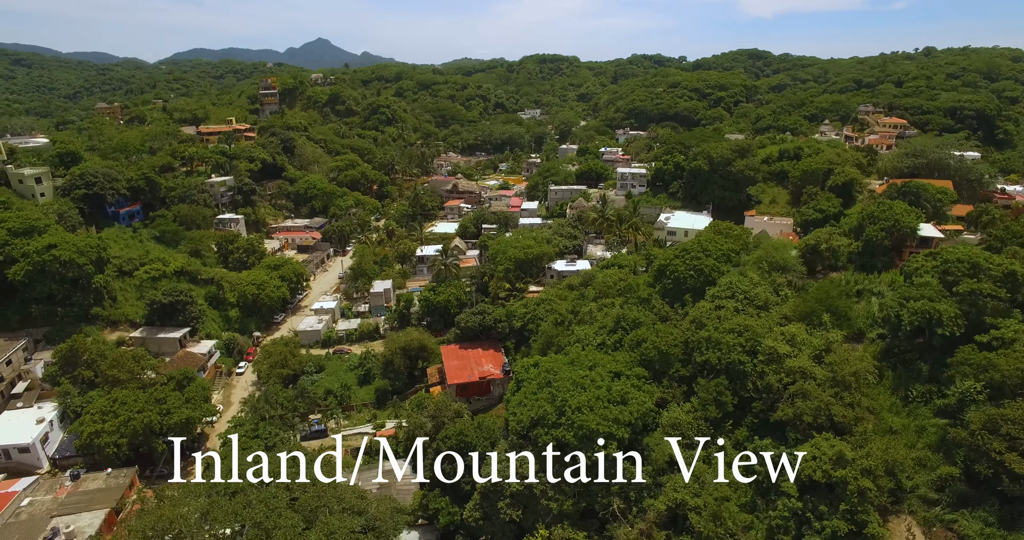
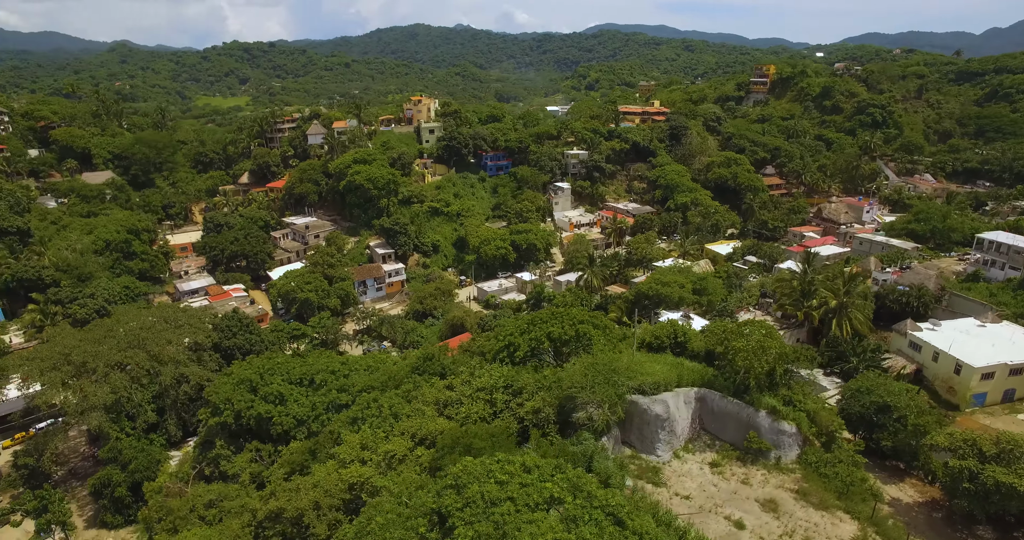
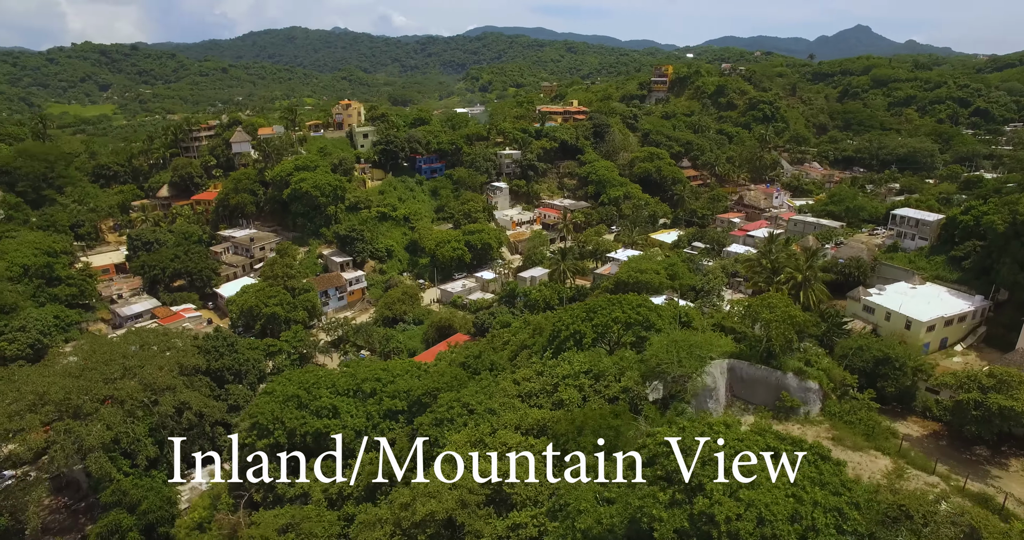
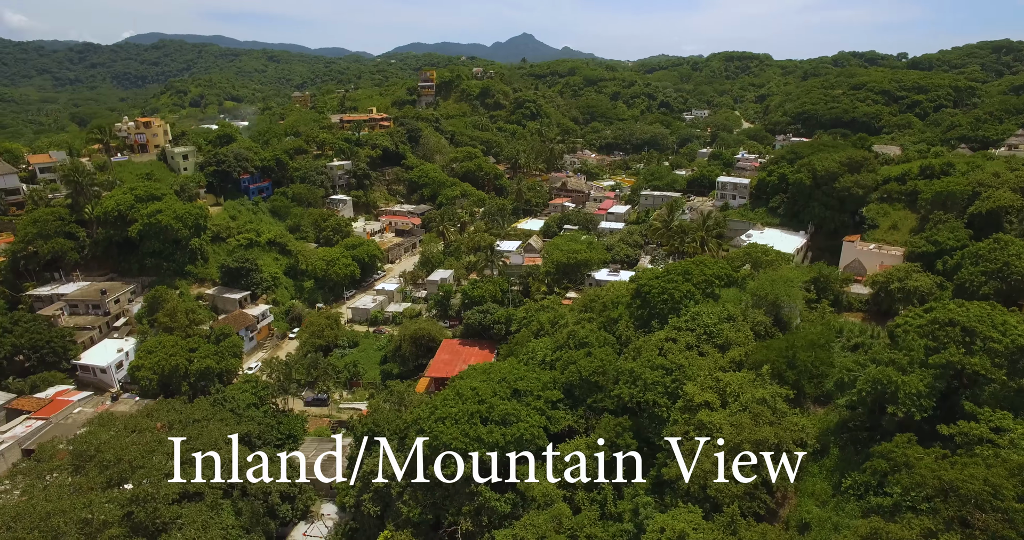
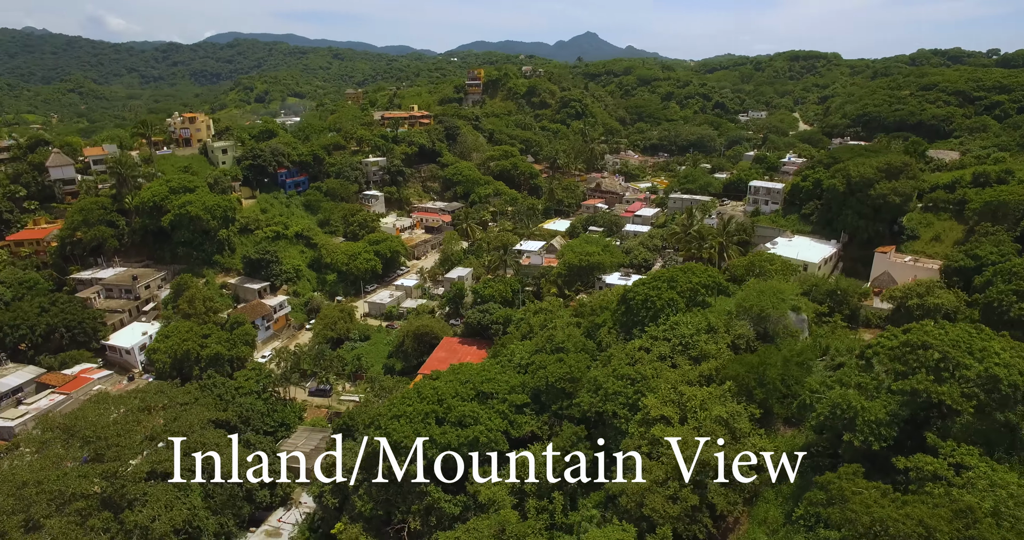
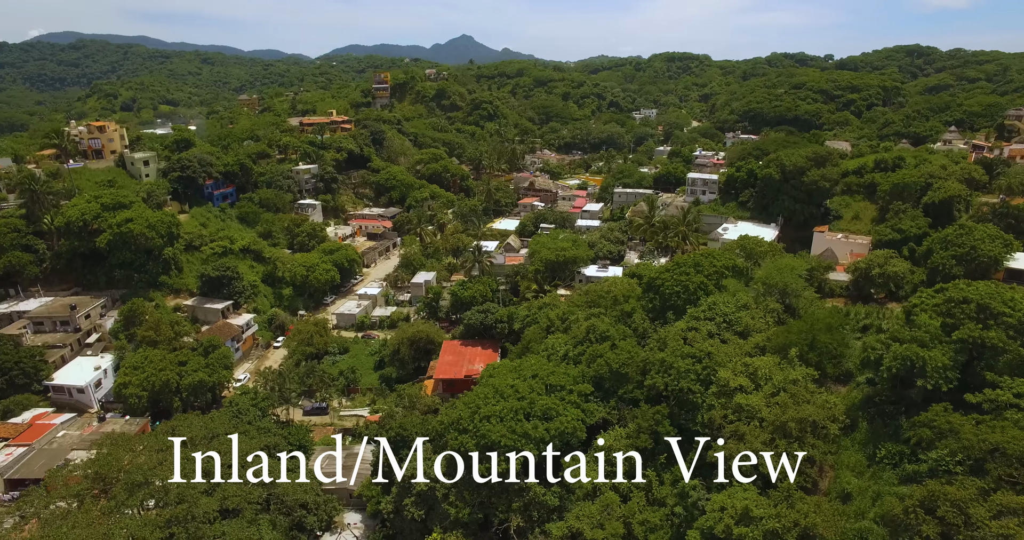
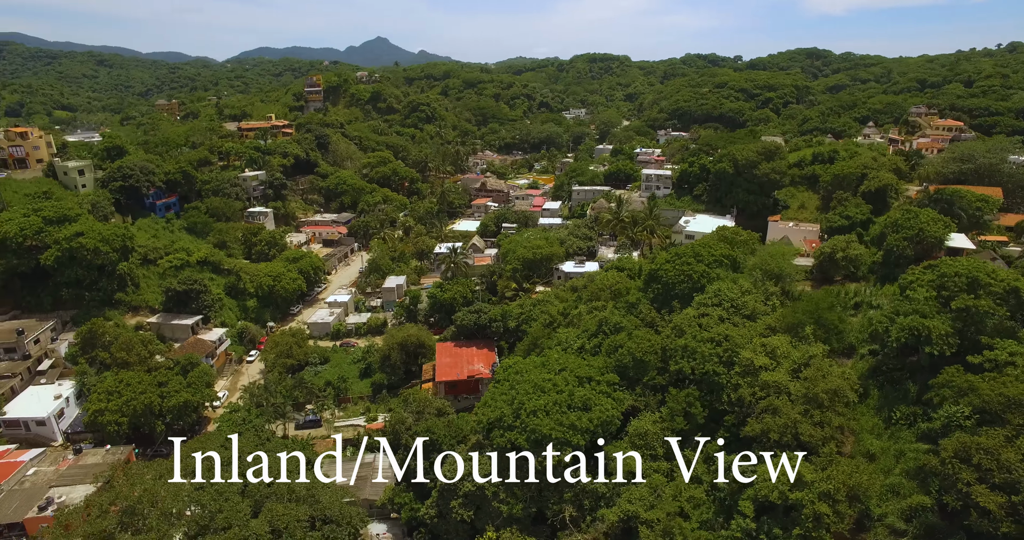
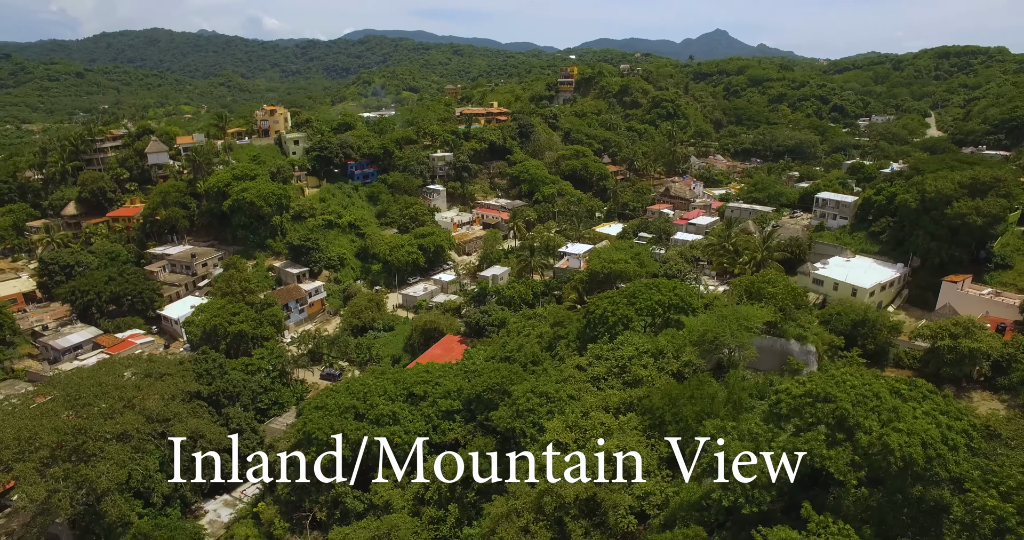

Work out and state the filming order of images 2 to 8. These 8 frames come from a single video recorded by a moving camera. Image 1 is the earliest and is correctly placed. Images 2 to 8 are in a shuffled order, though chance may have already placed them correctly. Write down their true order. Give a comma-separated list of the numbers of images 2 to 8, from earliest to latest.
7, 6, 4, 5, 8, 3, 2
